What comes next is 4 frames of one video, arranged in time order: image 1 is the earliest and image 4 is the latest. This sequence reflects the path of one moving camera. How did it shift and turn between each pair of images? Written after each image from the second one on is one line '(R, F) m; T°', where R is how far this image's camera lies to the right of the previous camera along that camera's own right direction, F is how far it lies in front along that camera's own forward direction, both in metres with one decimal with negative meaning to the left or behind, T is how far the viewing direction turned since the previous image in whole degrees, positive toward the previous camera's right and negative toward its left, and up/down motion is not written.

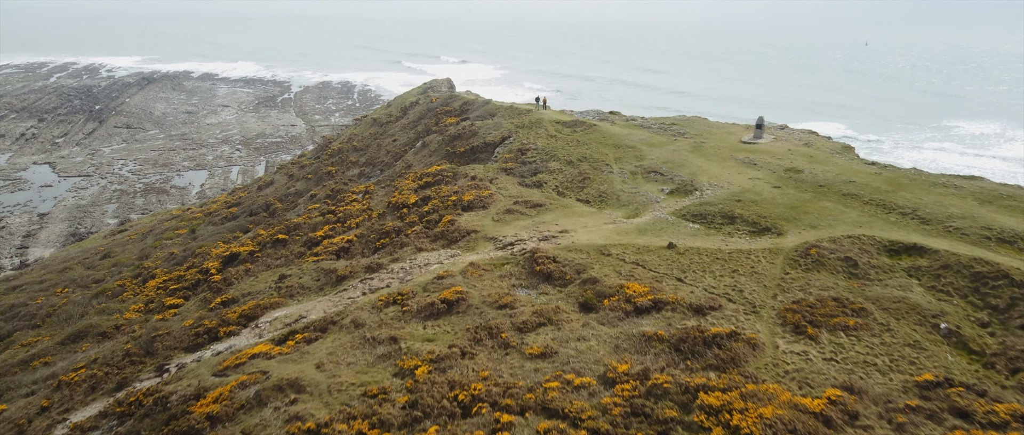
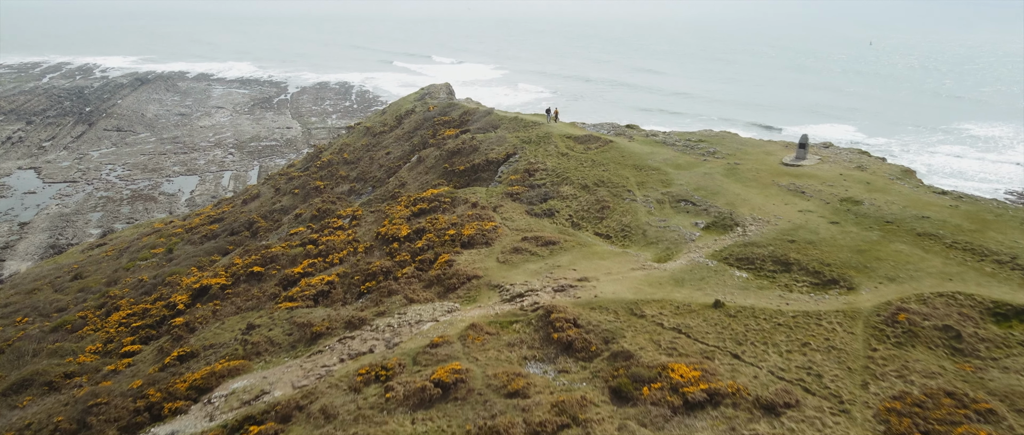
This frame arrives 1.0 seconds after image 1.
(-0.3, +2.9) m; 0°
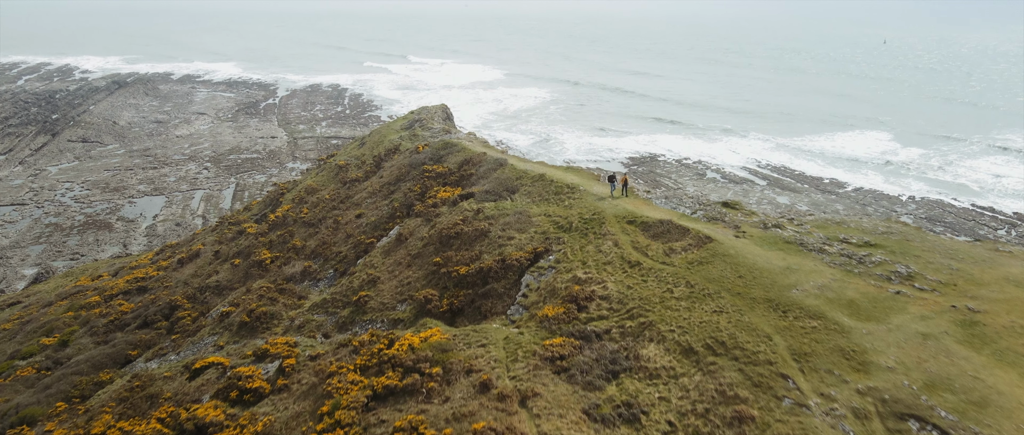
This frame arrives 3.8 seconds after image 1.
(-1.0, +9.3) m; 0°
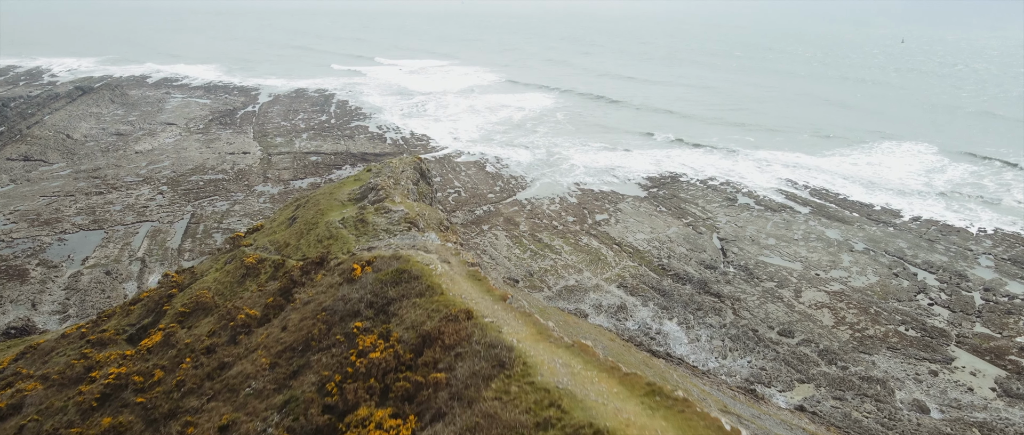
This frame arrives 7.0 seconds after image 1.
(-0.3, +11.6) m; 0°
